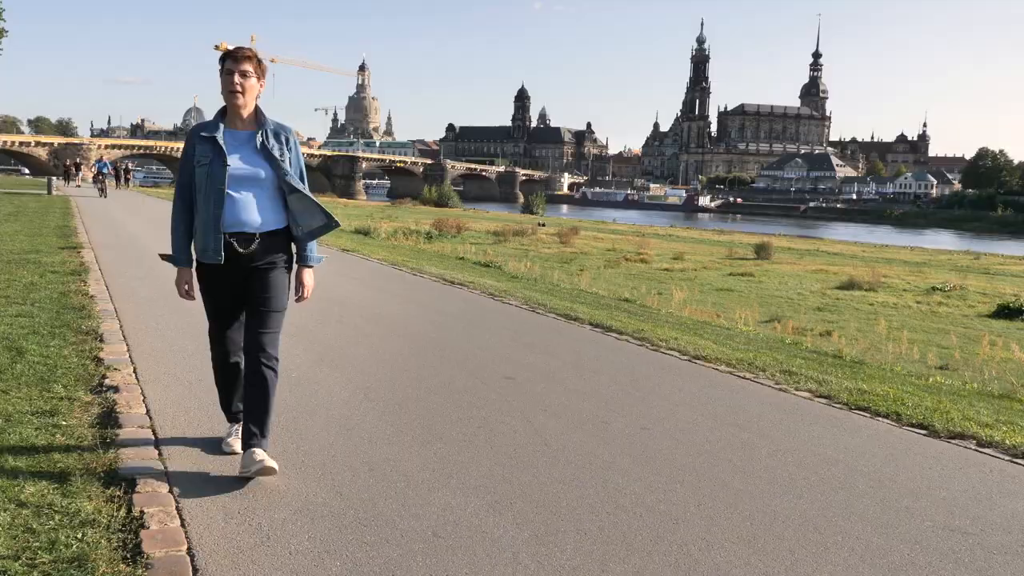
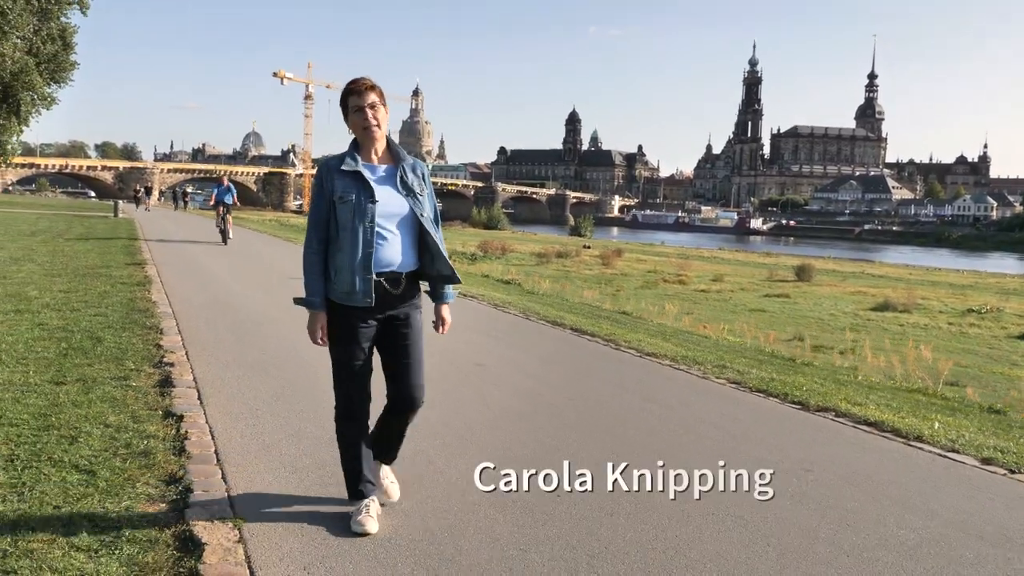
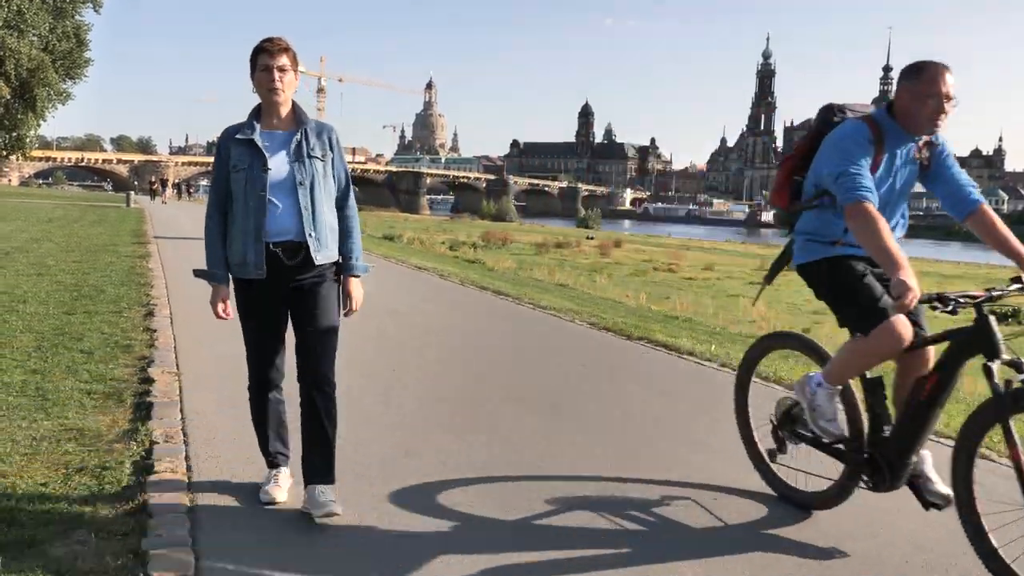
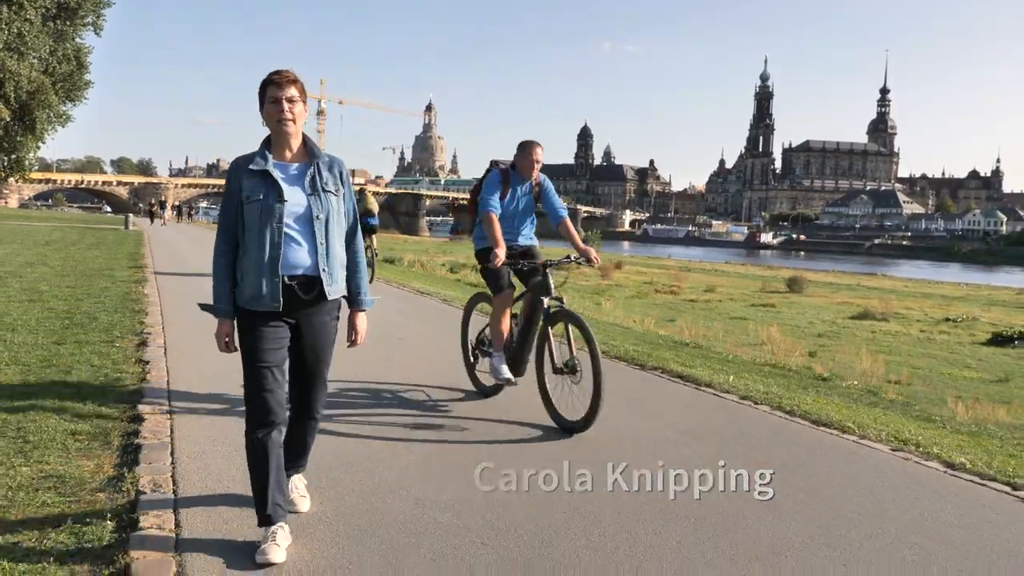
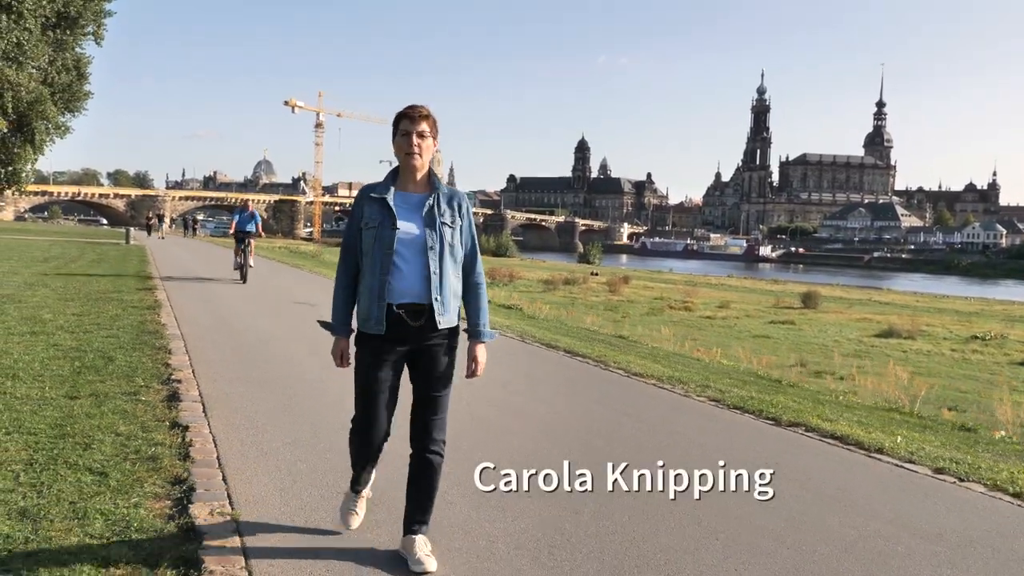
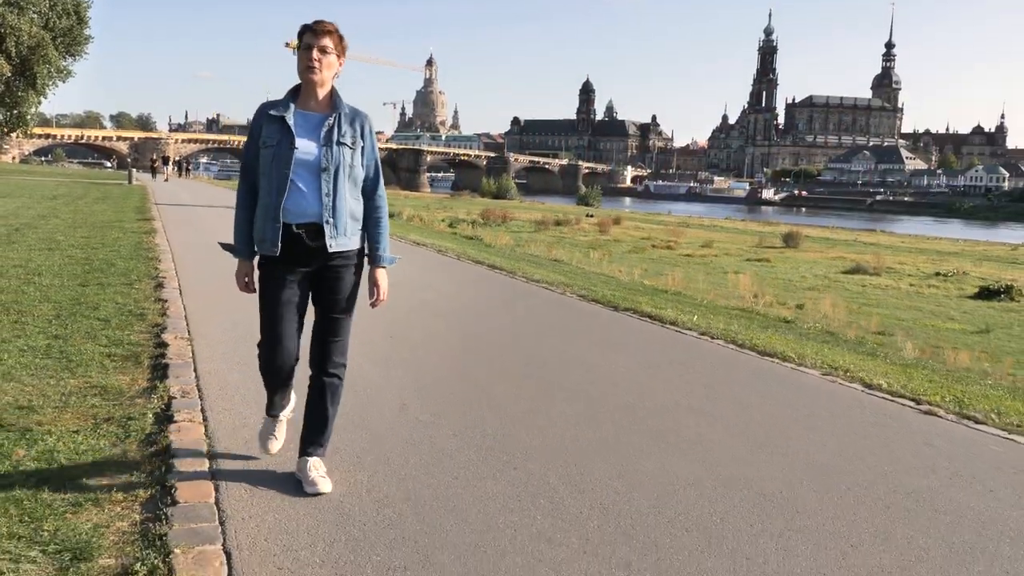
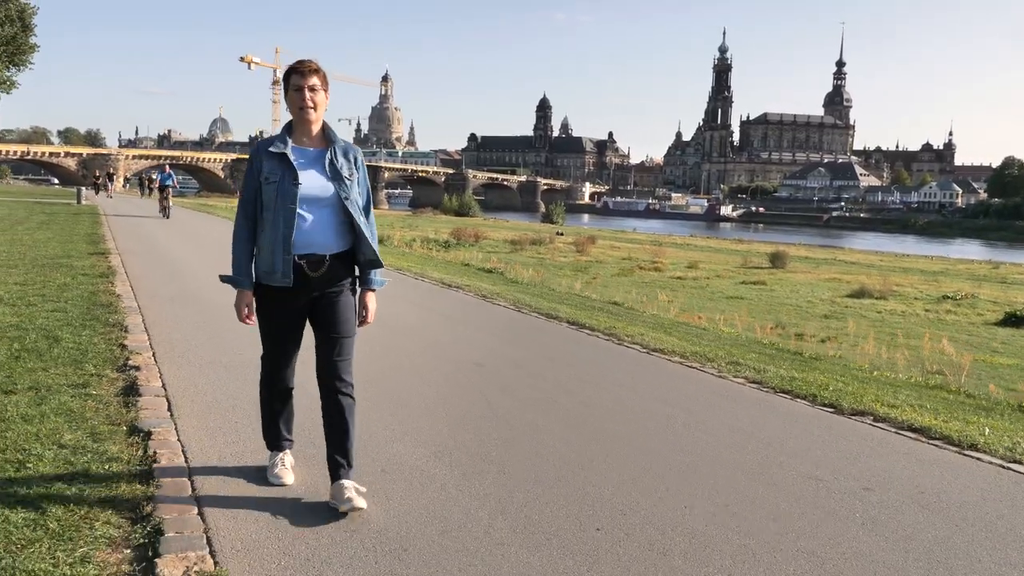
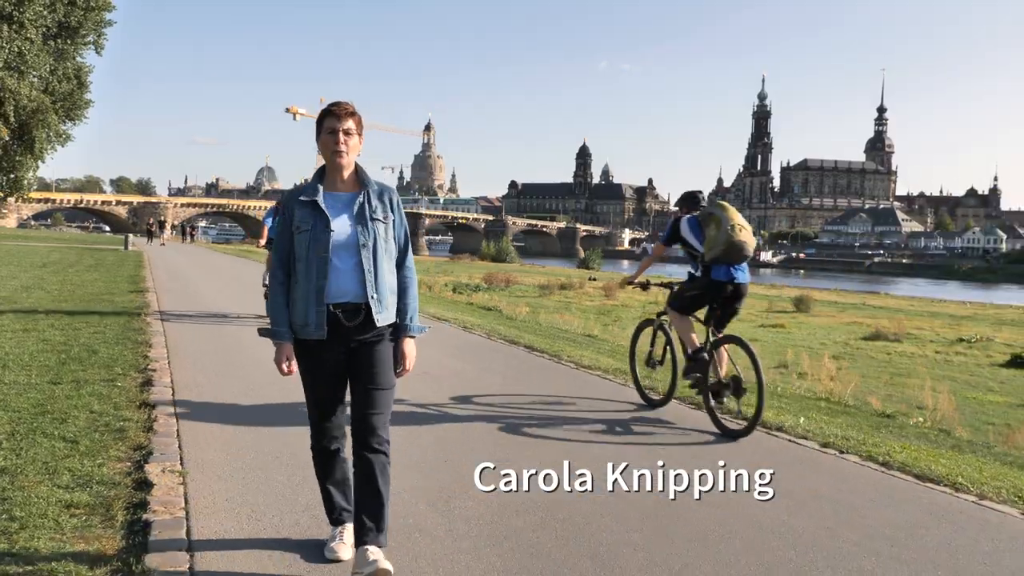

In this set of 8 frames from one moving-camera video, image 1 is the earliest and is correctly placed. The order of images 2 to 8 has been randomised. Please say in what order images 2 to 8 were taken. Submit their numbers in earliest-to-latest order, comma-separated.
7, 2, 5, 8, 4, 3, 6
